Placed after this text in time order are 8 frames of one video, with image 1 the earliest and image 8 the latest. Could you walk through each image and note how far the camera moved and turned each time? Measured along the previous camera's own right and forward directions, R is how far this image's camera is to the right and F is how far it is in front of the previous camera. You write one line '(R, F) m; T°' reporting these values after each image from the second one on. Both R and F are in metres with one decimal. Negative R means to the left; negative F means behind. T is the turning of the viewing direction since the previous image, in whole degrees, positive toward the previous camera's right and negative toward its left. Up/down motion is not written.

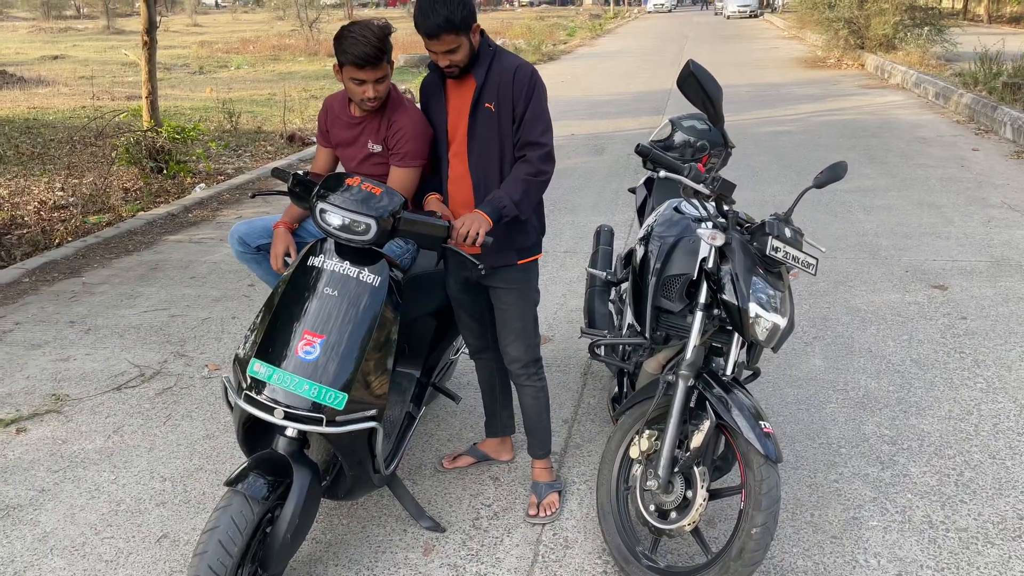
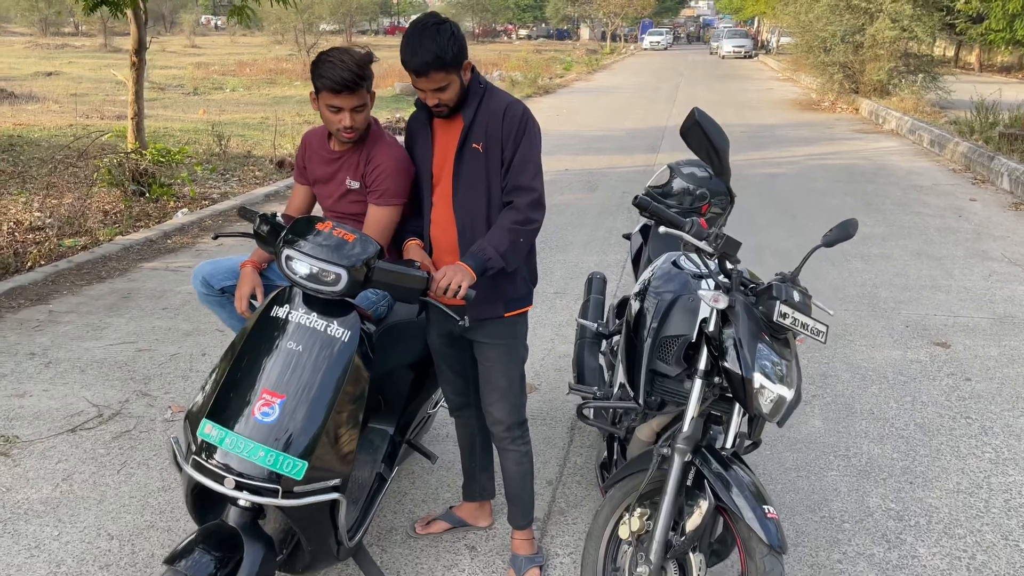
(0.0, +0.2) m; +1°
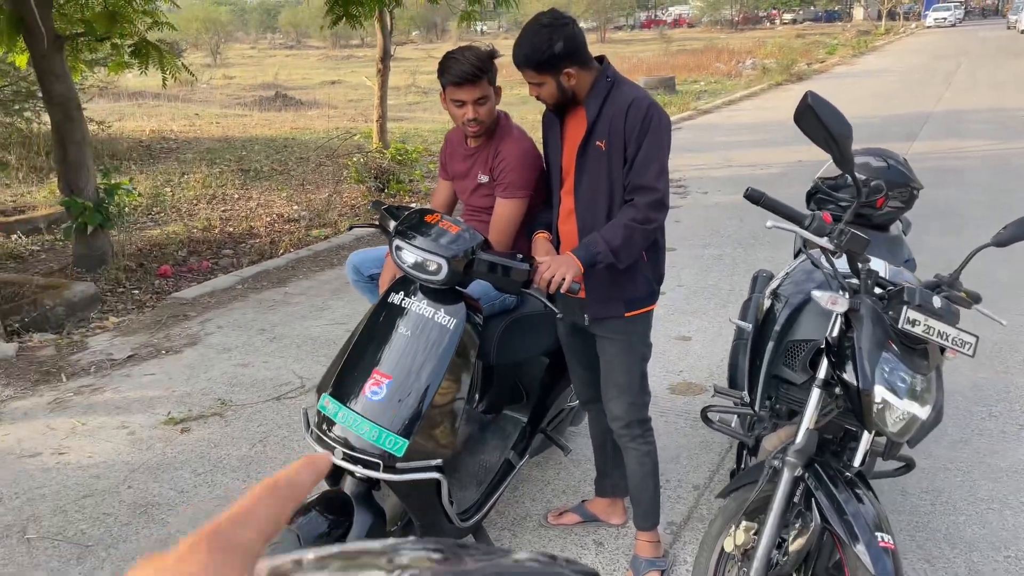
(+0.4, +0.1) m; -17°
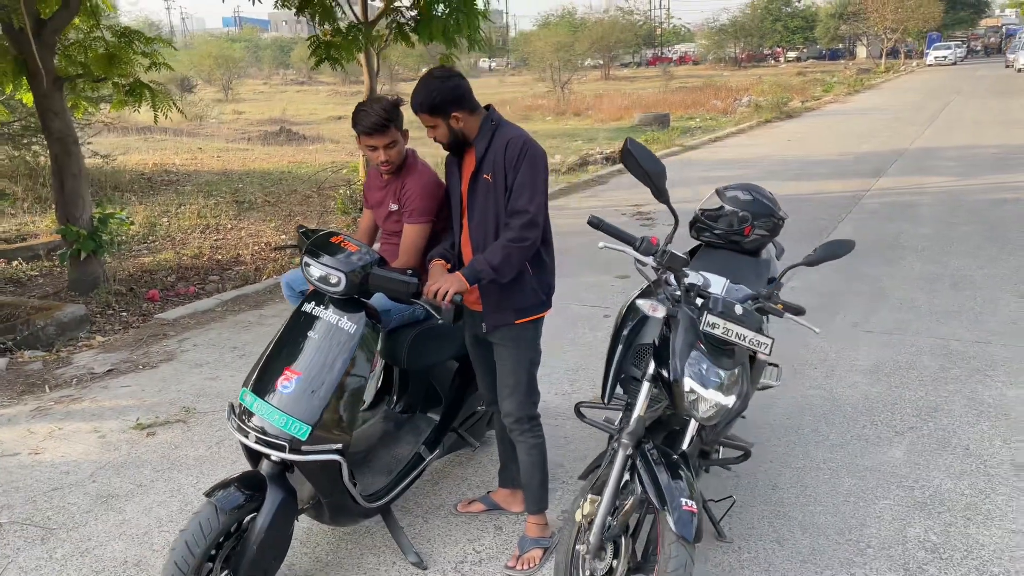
(+0.4, -0.4) m; -1°
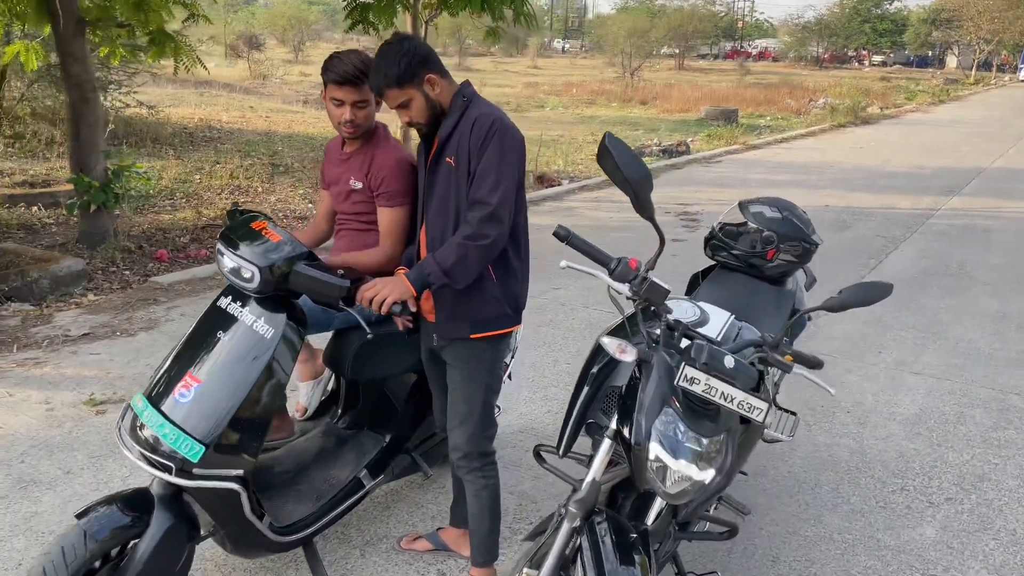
(+0.3, +0.5) m; -4°
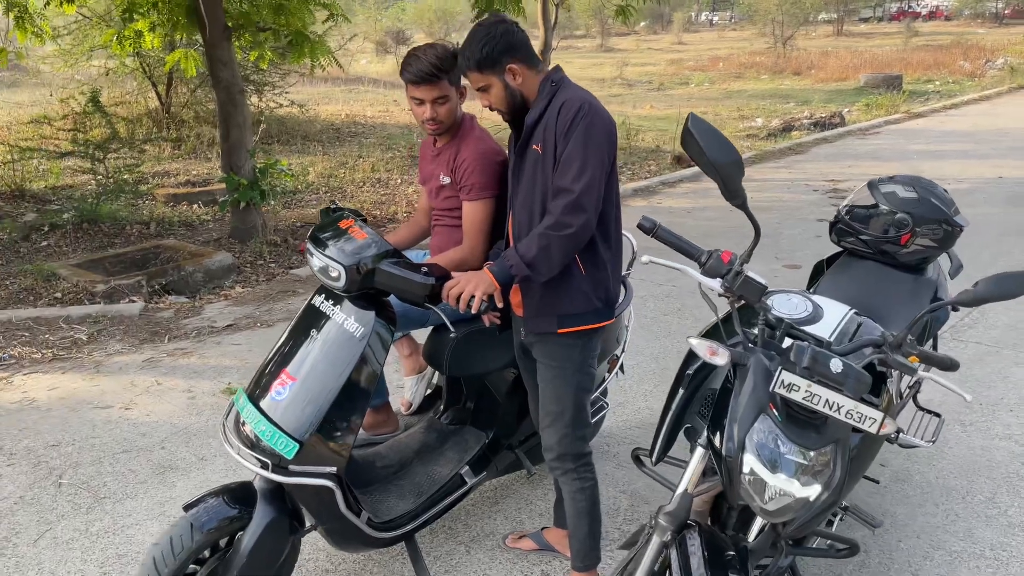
(+0.1, +0.1) m; -10°
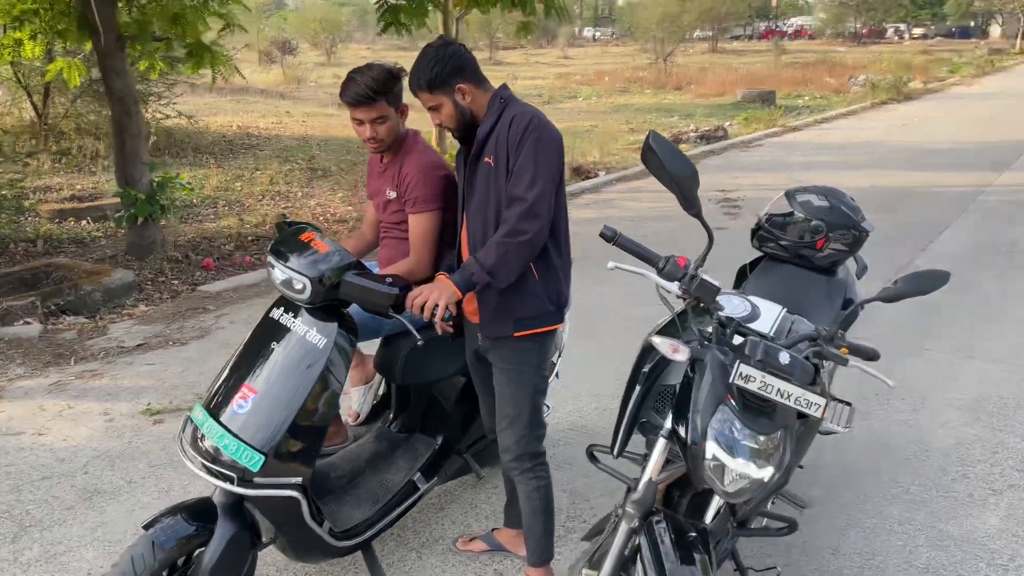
(-0.2, -0.1) m; +8°
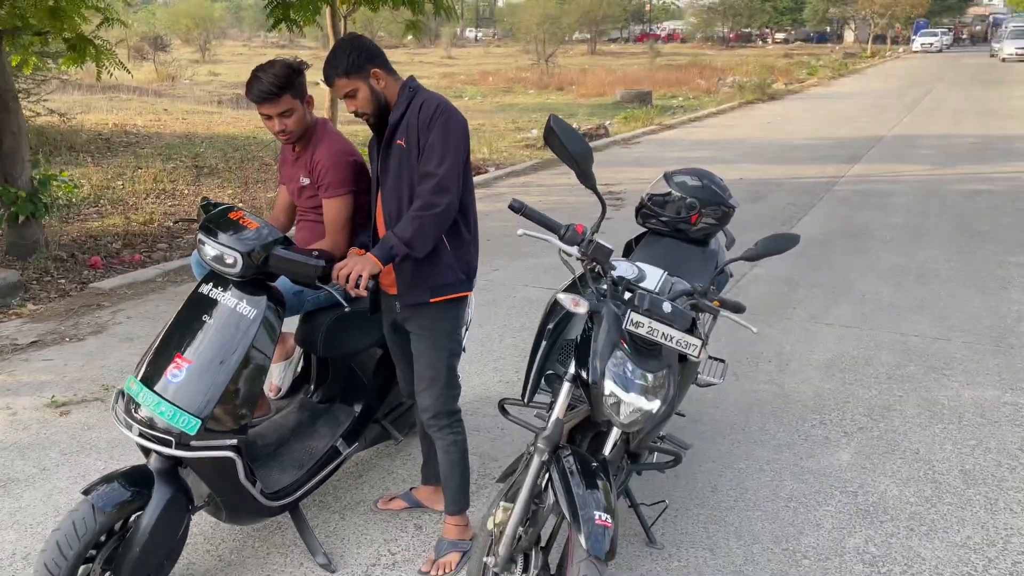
(-0.1, -0.2) m; +8°
